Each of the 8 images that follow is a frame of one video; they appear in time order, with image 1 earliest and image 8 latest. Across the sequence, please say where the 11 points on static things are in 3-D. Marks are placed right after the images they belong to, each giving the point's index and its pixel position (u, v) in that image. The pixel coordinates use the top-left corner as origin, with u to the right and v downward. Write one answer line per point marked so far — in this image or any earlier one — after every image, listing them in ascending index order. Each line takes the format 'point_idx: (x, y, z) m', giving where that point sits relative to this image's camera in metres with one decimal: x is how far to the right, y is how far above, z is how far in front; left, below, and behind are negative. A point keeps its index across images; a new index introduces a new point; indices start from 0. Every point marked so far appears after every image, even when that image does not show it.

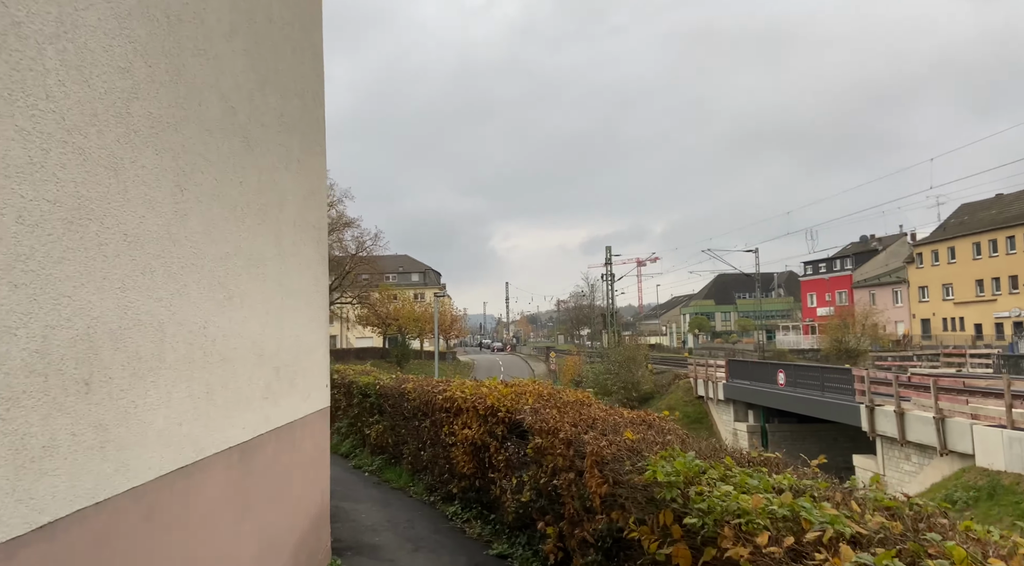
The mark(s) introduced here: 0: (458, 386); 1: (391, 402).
0: (-0.5, -1.0, +6.9) m
1: (-1.5, -1.4, +8.2) m
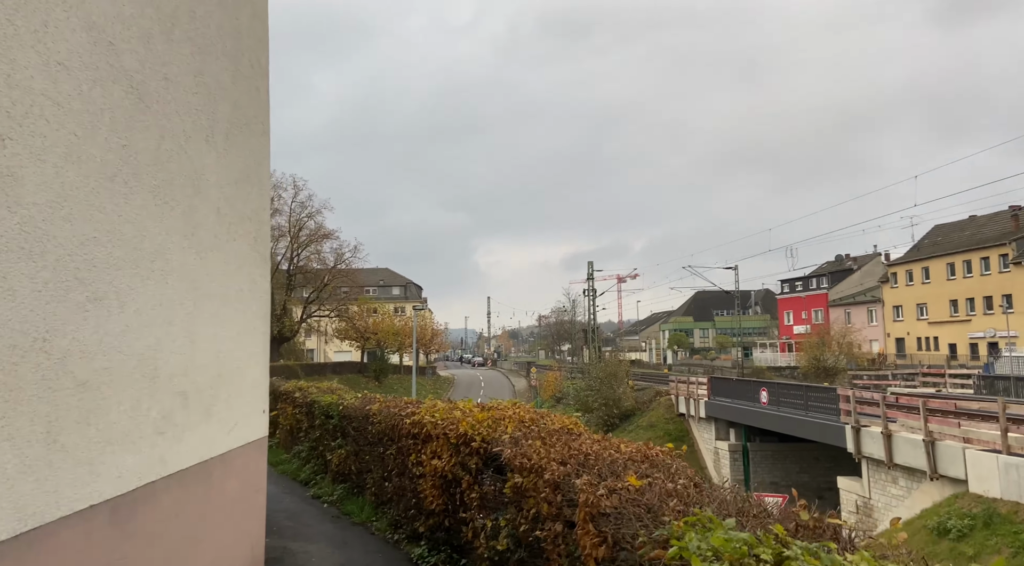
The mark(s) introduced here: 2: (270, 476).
0: (-0.7, -1.1, +6.1) m
1: (-1.7, -1.5, +7.3) m
2: (-3.2, -2.6, +9.0) m
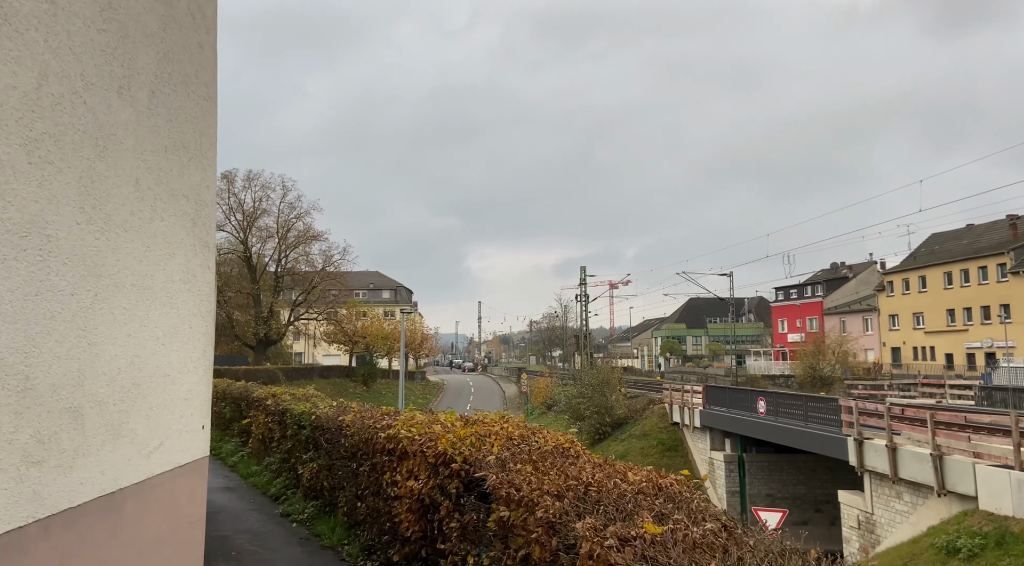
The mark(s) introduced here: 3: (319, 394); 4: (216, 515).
0: (-0.8, -1.1, +5.5) m
1: (-1.8, -1.5, +6.7) m
2: (-3.3, -2.5, +8.3) m
3: (-2.3, -1.4, +8.6) m
4: (-3.1, -2.4, +7.1) m
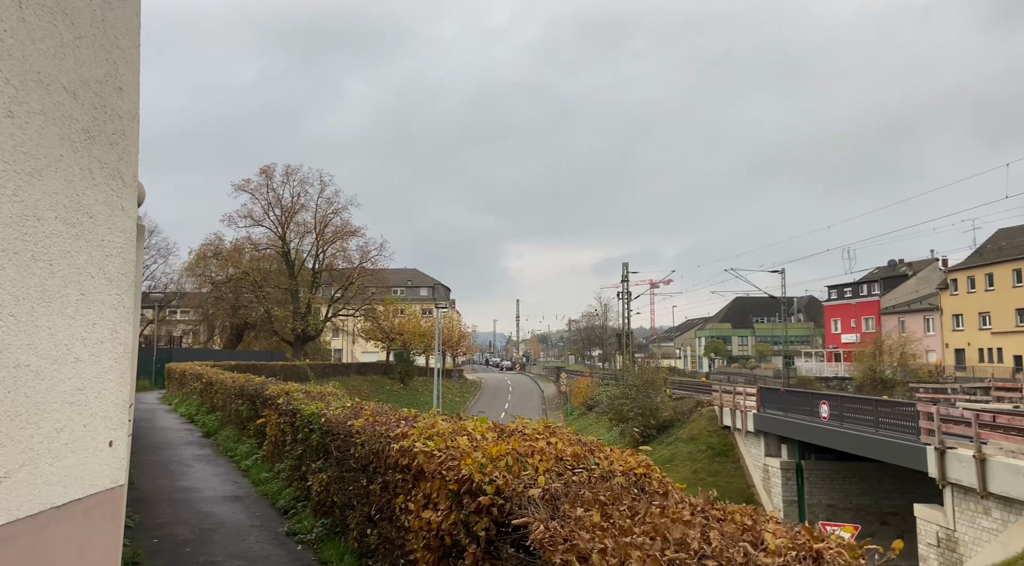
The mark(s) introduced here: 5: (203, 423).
0: (-0.5, -0.9, +4.4) m
1: (-1.4, -1.3, +5.6) m
2: (-2.9, -2.4, +7.4) m
3: (-1.9, -1.2, +7.5) m
4: (-2.7, -2.2, +6.1) m
5: (-6.1, -2.8, +13.4) m
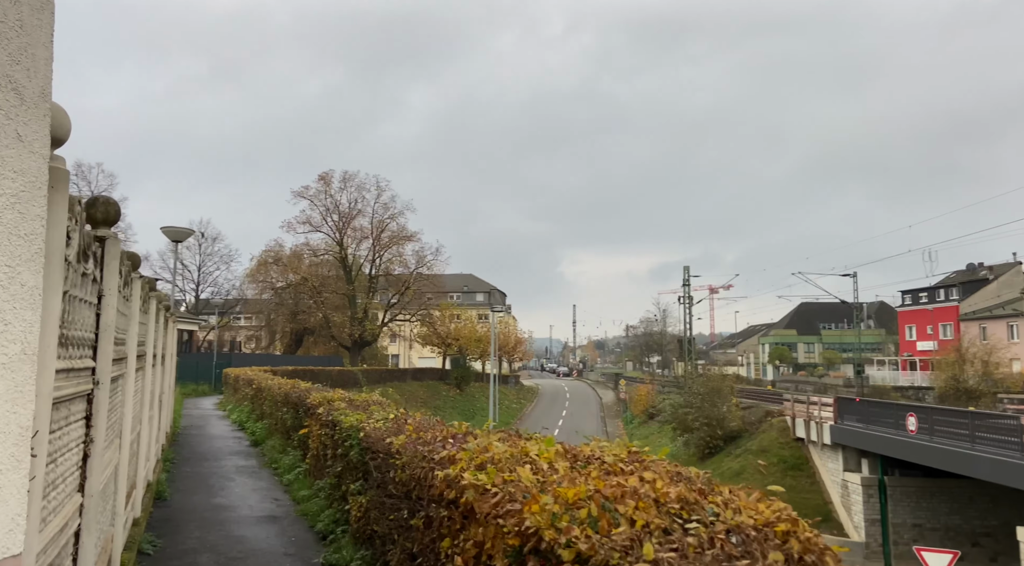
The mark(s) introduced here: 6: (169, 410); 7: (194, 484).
0: (-0.2, -0.9, +3.5) m
1: (-1.0, -1.3, +4.8) m
2: (-2.2, -2.3, +6.7) m
3: (-1.2, -1.2, +6.8) m
4: (-2.1, -2.2, +5.4) m
5: (-4.9, -2.8, +12.9) m
6: (-6.2, -2.3, +12.2) m
7: (-3.8, -2.4, +8.2) m
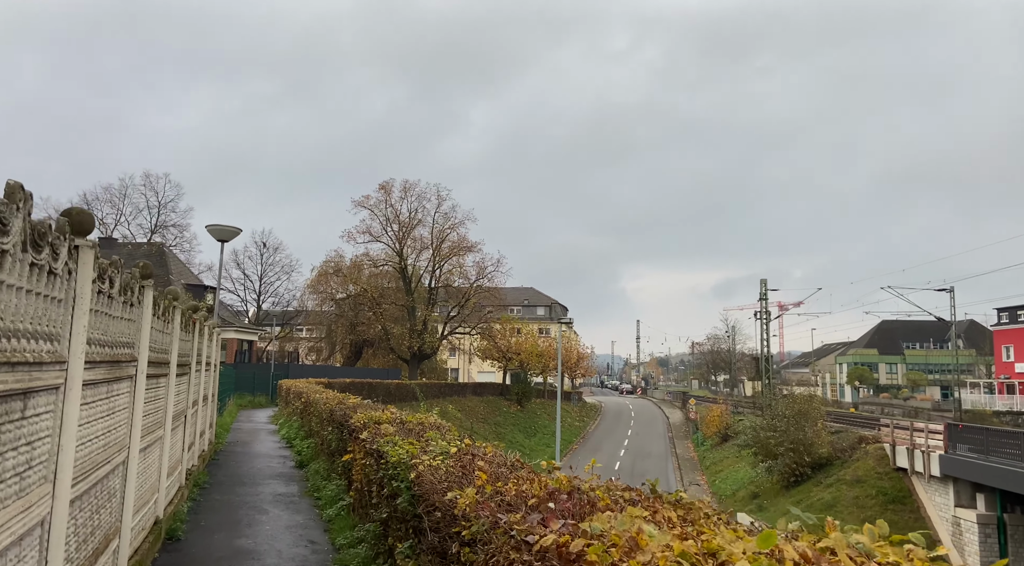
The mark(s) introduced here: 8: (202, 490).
0: (+0.3, -0.7, +1.9) m
1: (-0.4, -1.2, +3.3) m
2: (-1.5, -2.2, +5.2) m
3: (-0.5, -1.1, +5.3) m
4: (-1.5, -2.1, +3.9) m
5: (-3.7, -2.9, +11.6) m
6: (-5.0, -2.3, +11.1) m
7: (-3.0, -2.4, +6.9) m
8: (-3.8, -2.5, +8.3) m
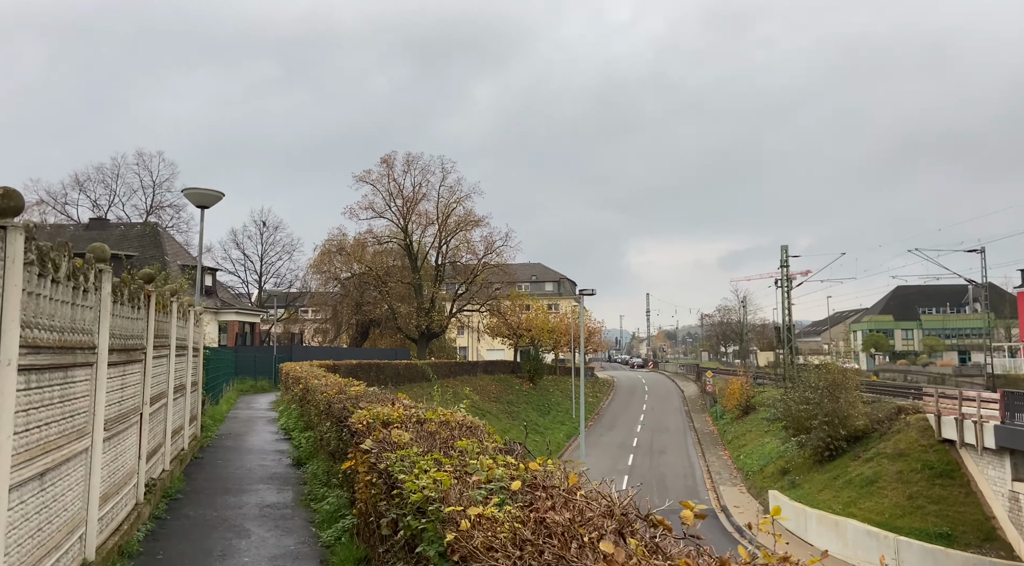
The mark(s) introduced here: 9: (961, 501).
0: (+0.6, -0.5, +0.3) m
1: (0.0, -0.9, +1.7) m
2: (-1.1, -1.9, +3.6) m
3: (-0.1, -0.8, +3.6) m
4: (-1.1, -1.8, +2.3) m
5: (-3.2, -2.4, +10.1) m
6: (-4.5, -1.9, +9.5) m
7: (-2.6, -2.1, +5.3) m
8: (-3.4, -2.2, +6.8) m
9: (+13.5, -6.6, +20.4) m
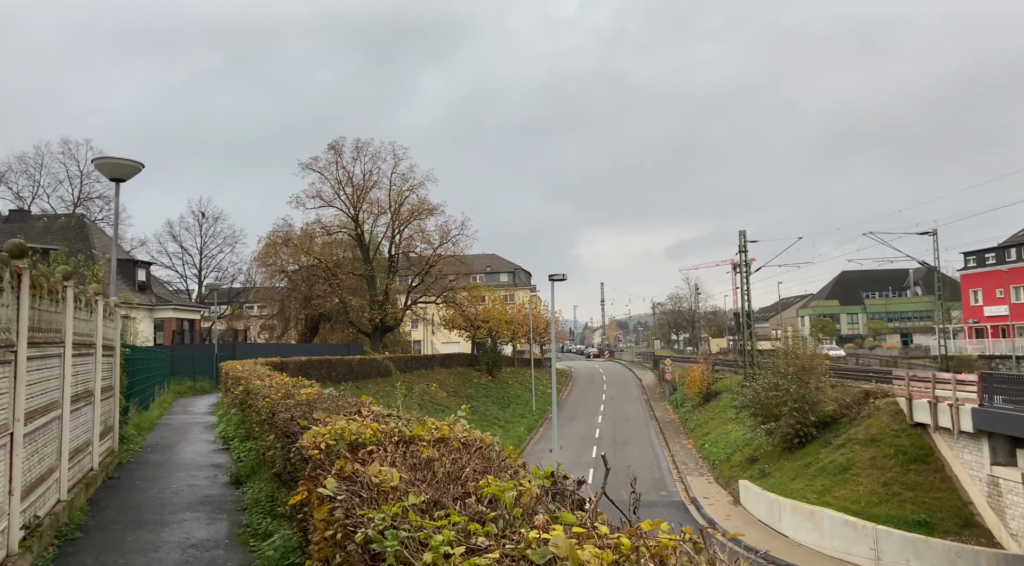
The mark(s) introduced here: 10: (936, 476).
0: (+1.0, -0.3, -1.0) m
1: (+0.3, -0.7, +0.4) m
2: (-0.9, -1.8, +2.3) m
3: (0.0, -0.6, +2.3) m
4: (-0.9, -1.7, +1.0) m
5: (-3.5, -2.2, +8.6) m
6: (-4.8, -1.7, +7.9) m
7: (-2.5, -1.9, +3.9) m
8: (-3.4, -2.0, +5.2) m
9: (+12.5, -6.0, +20.1) m
10: (+12.8, -5.8, +20.6) m
